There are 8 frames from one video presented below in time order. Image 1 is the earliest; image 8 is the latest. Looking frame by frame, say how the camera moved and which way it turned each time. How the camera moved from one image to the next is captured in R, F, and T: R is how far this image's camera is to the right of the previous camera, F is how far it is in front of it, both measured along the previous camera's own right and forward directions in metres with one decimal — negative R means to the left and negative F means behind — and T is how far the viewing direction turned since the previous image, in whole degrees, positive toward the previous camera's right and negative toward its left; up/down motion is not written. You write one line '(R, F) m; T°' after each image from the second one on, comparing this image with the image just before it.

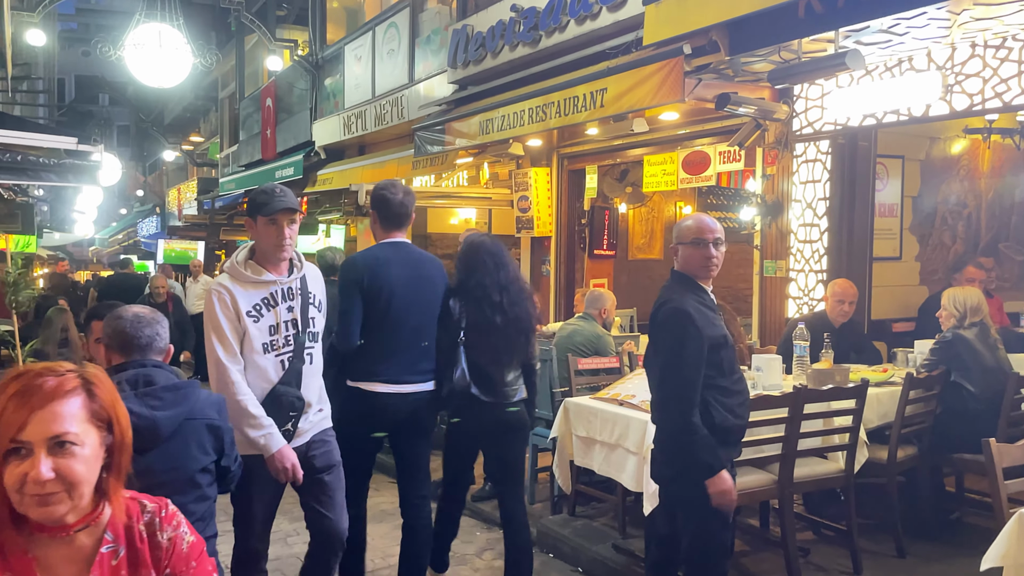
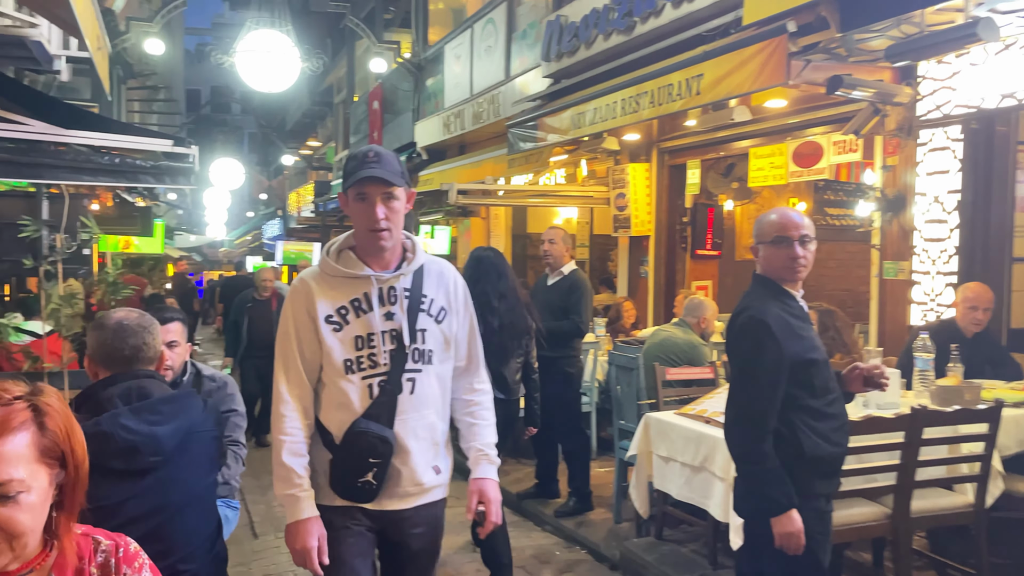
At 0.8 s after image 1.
(+0.2, +0.3) m; -8°
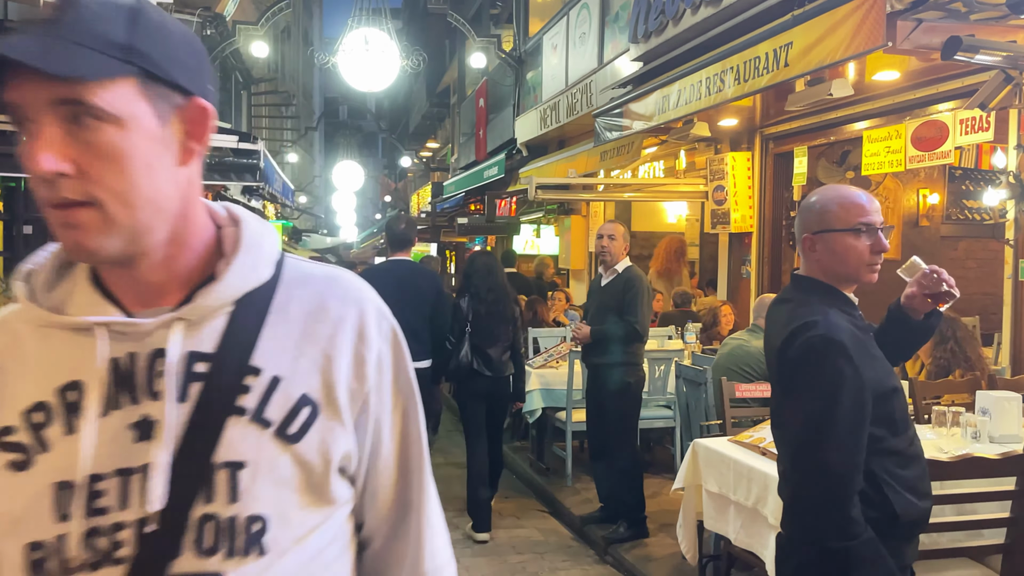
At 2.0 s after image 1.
(+0.4, +0.5) m; -9°
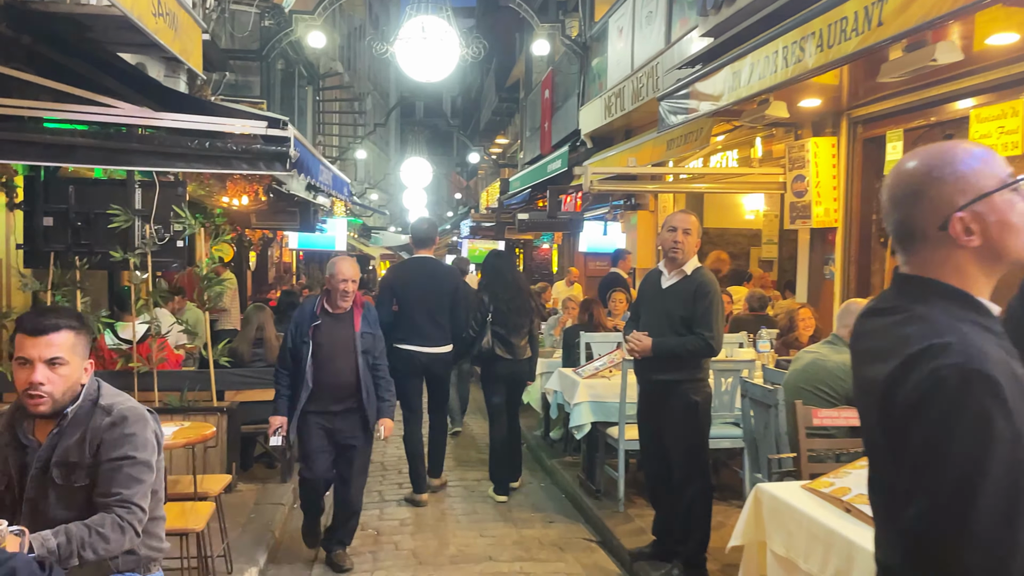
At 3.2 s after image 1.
(+0.2, +0.6) m; -5°
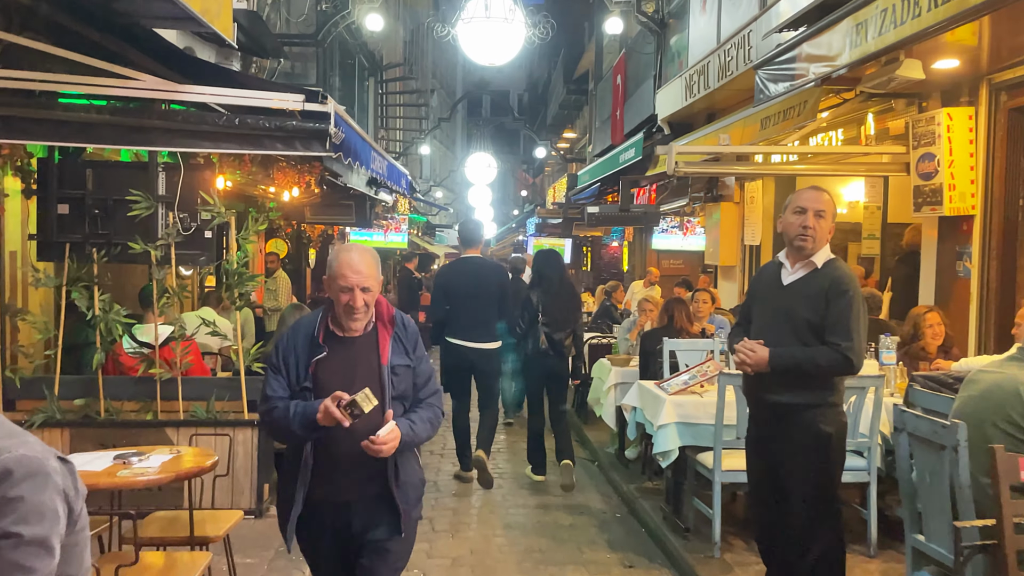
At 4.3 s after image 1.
(0.0, +0.9) m; -5°
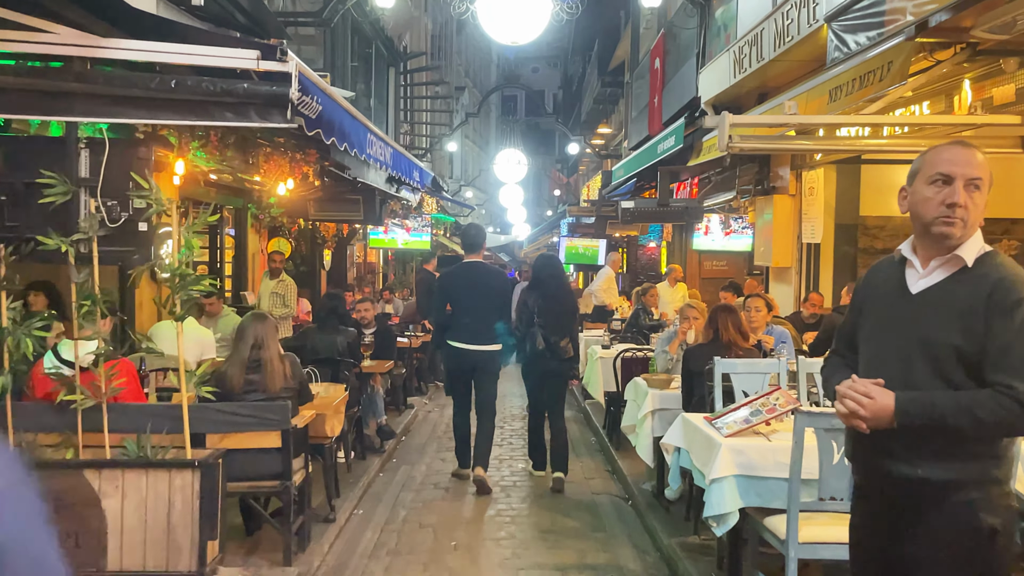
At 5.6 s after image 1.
(+0.1, +1.1) m; -3°
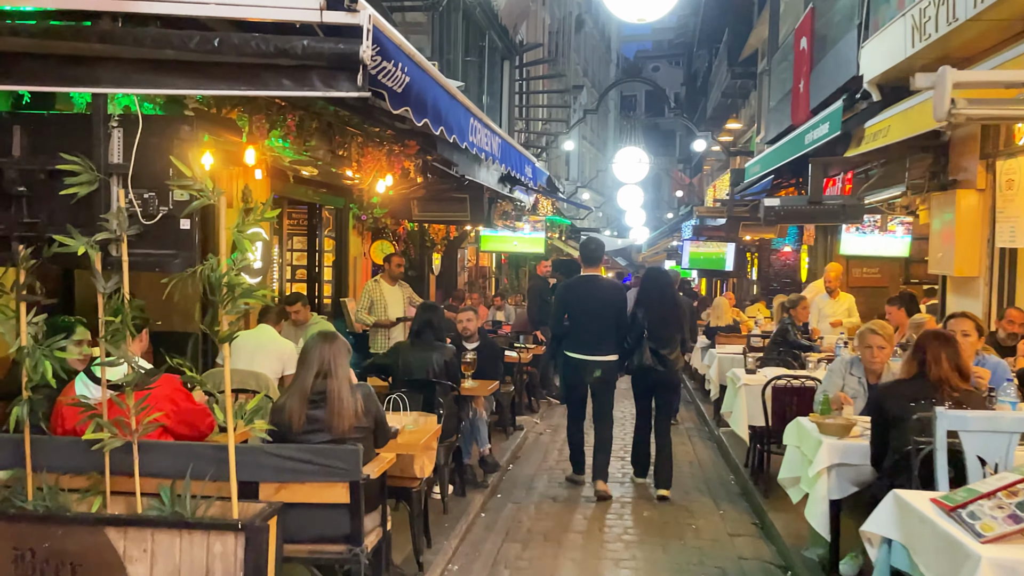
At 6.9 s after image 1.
(-0.1, +1.0) m; -8°
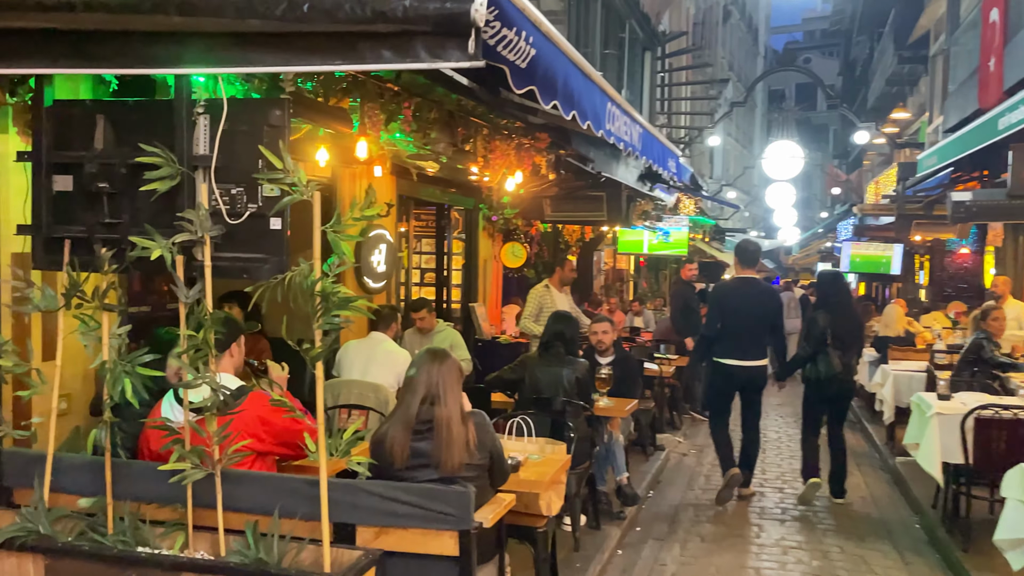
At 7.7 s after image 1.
(0.0, +0.6) m; -10°
